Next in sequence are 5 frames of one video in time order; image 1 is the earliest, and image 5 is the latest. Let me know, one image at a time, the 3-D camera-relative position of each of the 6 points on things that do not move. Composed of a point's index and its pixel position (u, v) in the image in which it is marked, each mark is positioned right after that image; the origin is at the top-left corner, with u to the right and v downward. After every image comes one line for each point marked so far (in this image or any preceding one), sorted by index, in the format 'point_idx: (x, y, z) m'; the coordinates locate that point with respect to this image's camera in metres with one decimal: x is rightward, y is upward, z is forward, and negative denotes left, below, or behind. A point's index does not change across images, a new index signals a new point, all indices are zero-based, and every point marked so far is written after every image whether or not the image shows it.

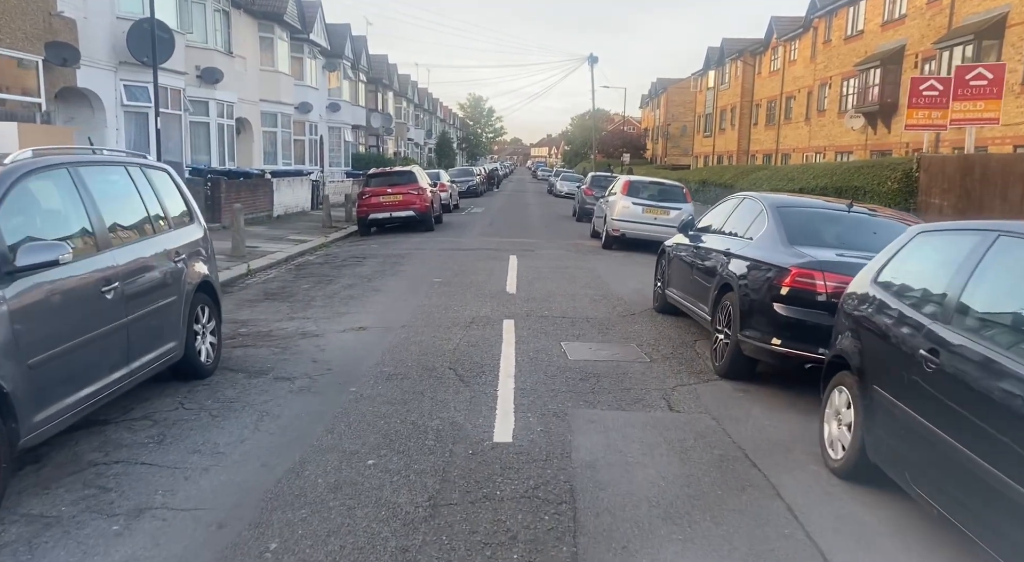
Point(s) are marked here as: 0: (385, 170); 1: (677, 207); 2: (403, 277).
0: (-3.3, +2.9, +20.0) m
1: (+3.5, +1.6, +16.1) m
2: (-1.7, +0.1, +11.9) m
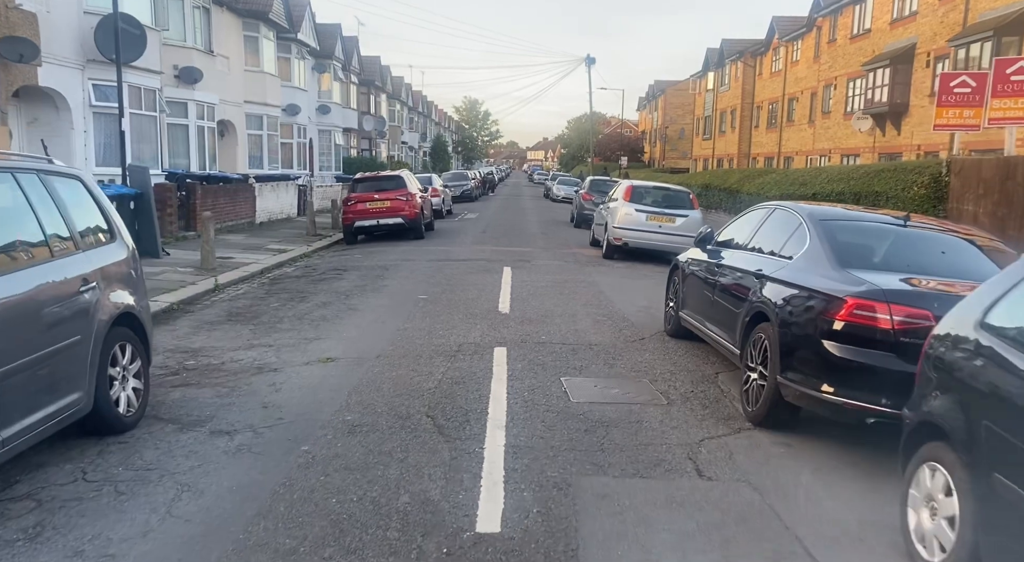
0: (-3.5, +2.6, +18.9) m
1: (+3.4, +1.3, +15.0) m
2: (-1.8, -0.2, +10.8) m
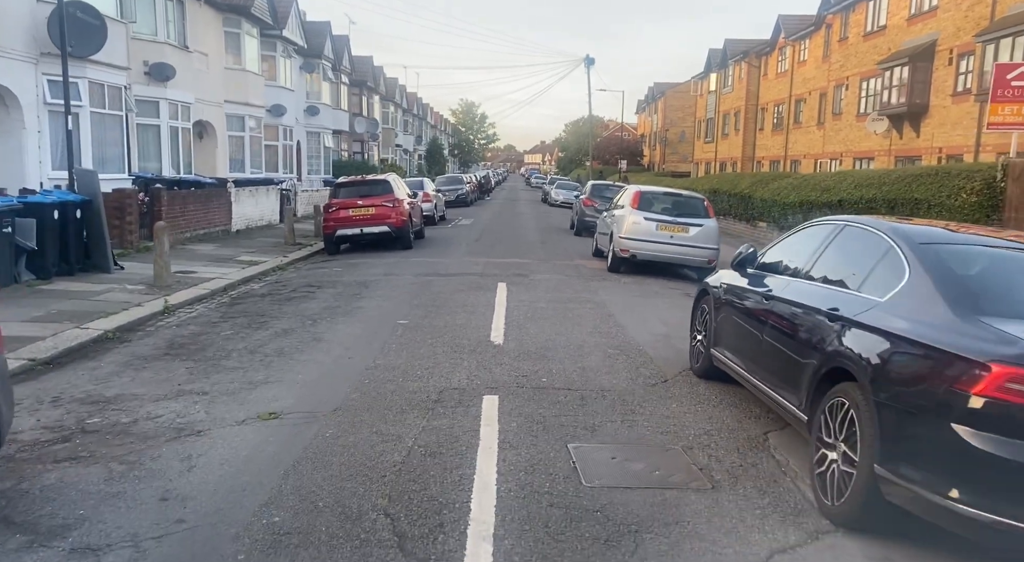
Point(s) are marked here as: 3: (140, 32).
0: (-3.6, +2.3, +17.4) m
1: (+3.3, +1.1, +13.5) m
2: (-1.8, -0.4, +9.3) m
3: (-9.6, +6.5, +19.7) m
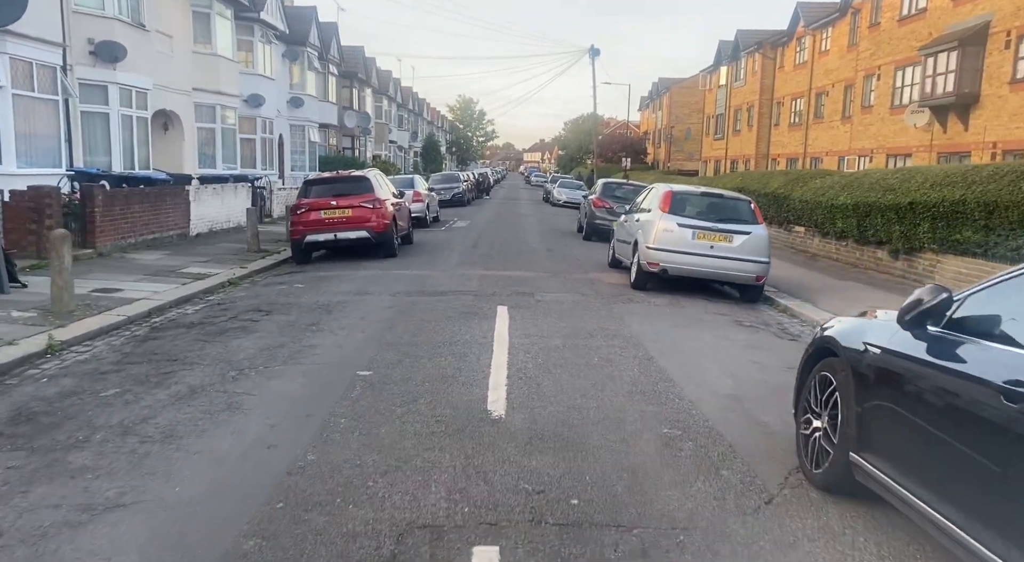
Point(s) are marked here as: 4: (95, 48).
0: (-3.5, +2.1, +14.9) m
1: (+3.3, +0.8, +11.0) m
2: (-1.8, -0.7, +6.7) m
3: (-9.6, +6.2, +17.1) m
4: (-9.4, +5.3, +17.1) m
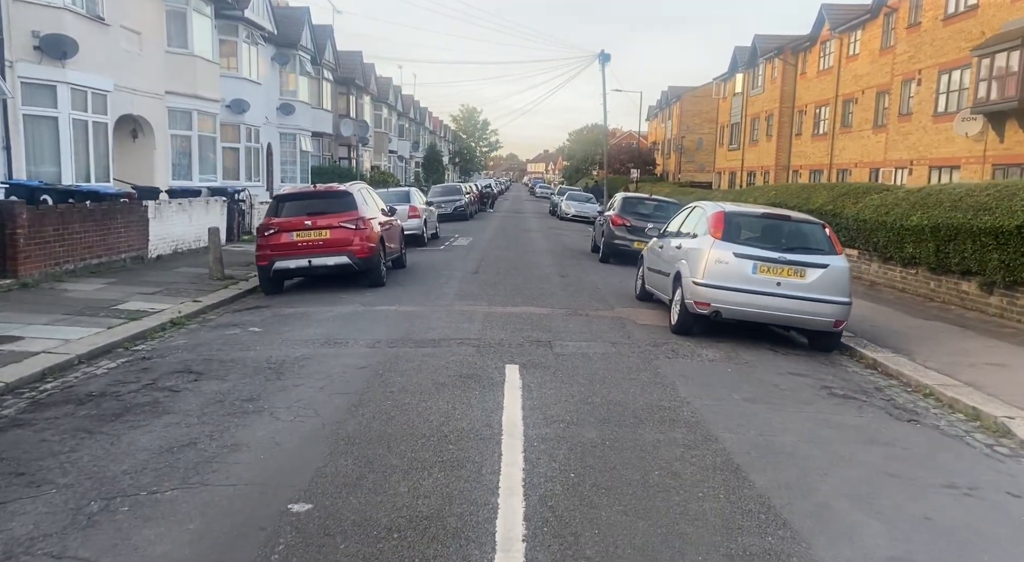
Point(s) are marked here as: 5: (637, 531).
0: (-3.4, +1.5, +12.6) m
1: (+3.5, +0.2, +8.6) m
2: (-1.7, -1.2, +4.4) m
3: (-9.4, +5.6, +14.9) m
4: (-9.2, +4.7, +14.9) m
5: (+0.6, -1.3, +3.9) m
